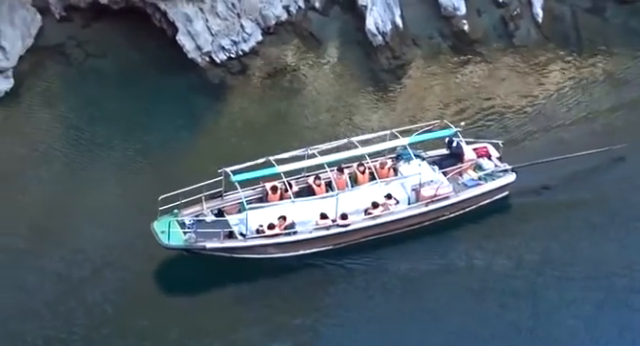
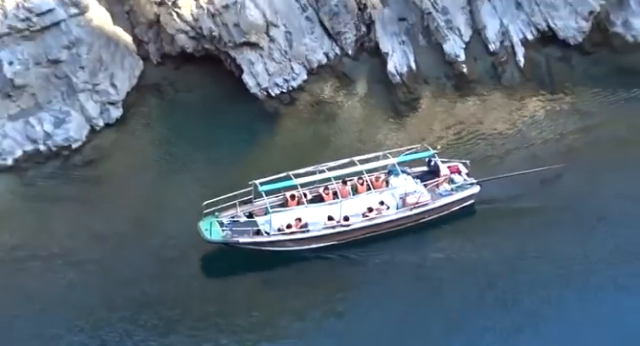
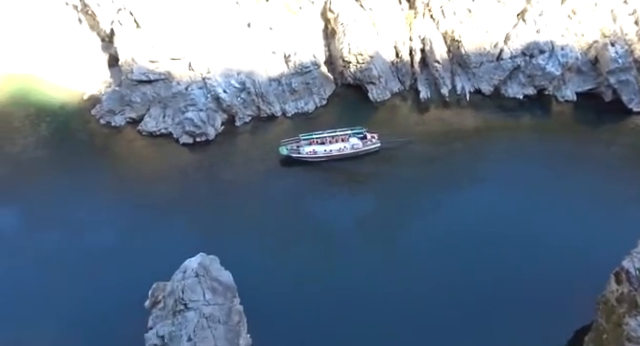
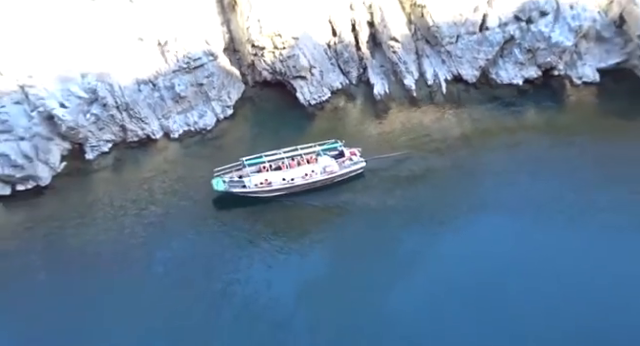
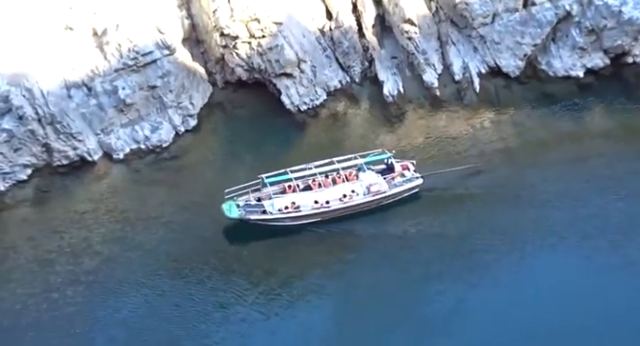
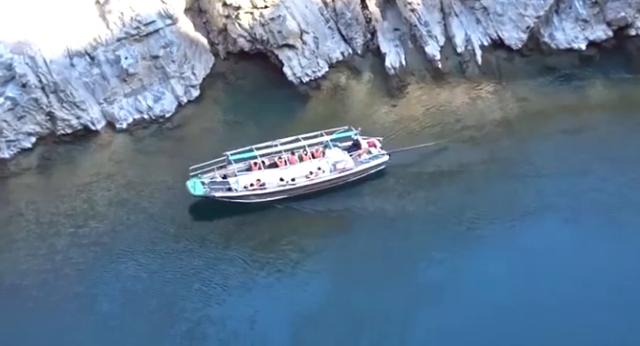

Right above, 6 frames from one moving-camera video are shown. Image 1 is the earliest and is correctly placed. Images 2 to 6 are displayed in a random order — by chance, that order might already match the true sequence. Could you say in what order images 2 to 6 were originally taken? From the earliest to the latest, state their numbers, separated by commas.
2, 5, 6, 4, 3
